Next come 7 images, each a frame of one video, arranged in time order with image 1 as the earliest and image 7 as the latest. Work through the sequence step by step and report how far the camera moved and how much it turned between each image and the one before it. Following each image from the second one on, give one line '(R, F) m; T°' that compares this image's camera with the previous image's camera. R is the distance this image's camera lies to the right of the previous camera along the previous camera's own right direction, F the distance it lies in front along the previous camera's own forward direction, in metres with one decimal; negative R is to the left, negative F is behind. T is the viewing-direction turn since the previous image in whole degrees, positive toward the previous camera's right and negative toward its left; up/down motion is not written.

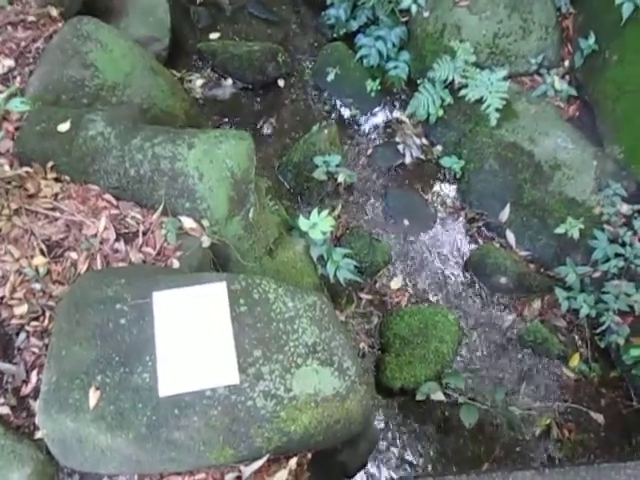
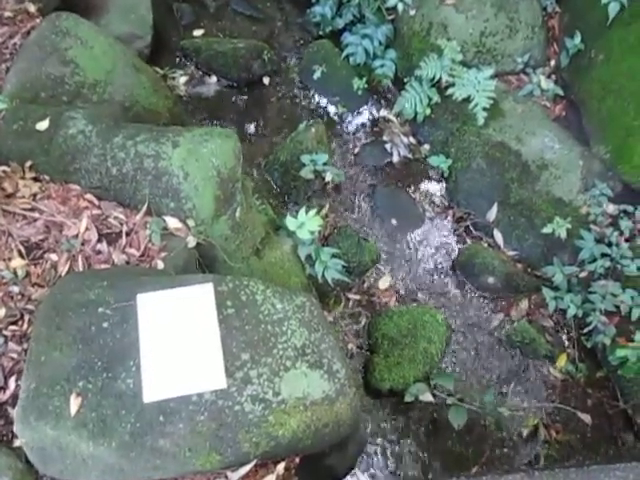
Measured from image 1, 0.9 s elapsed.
(0.0, +0.1) m; +2°
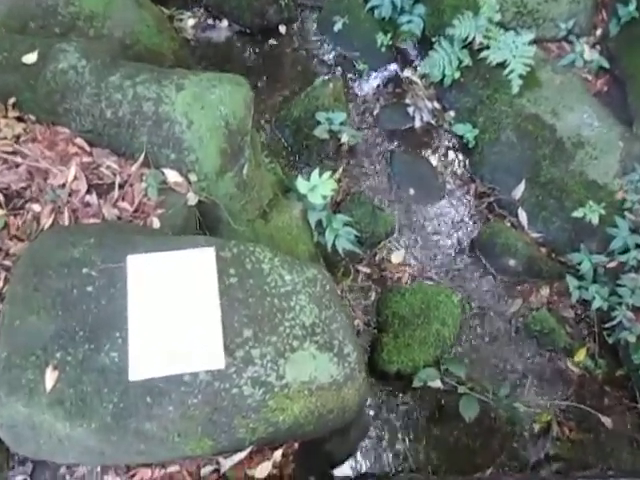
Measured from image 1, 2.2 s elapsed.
(-0.1, +0.4) m; 0°
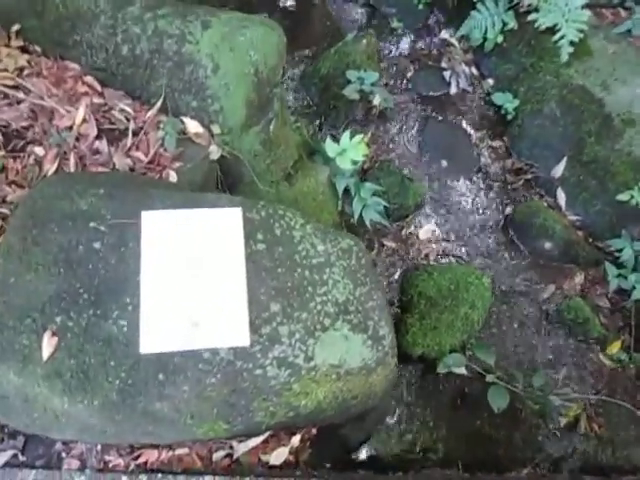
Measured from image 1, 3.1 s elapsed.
(-0.2, +0.4) m; 0°
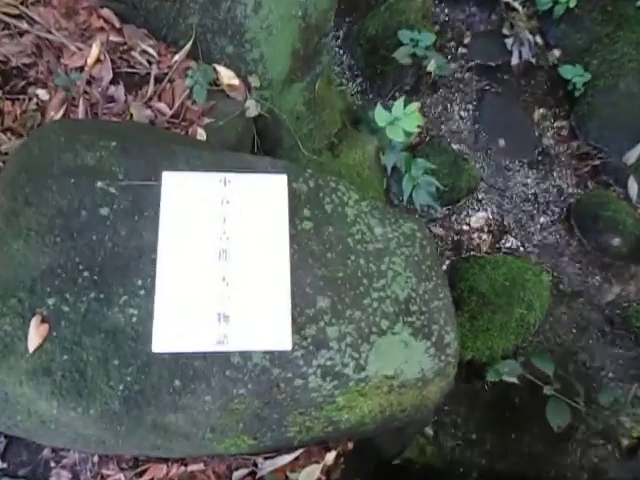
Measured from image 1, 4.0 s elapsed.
(-0.2, +0.5) m; -1°
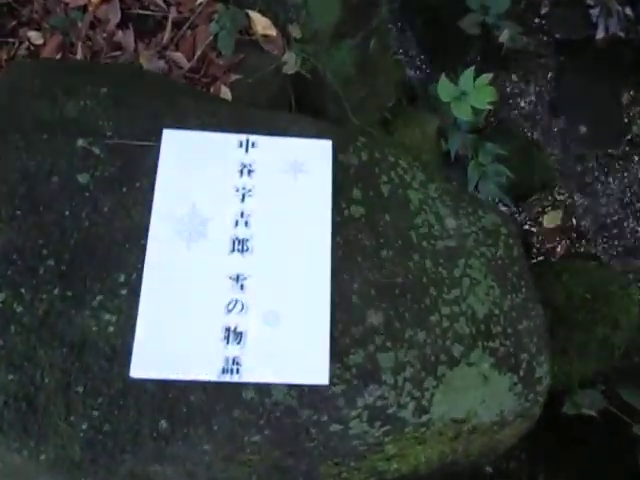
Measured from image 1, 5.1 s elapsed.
(0.0, +0.5) m; -4°
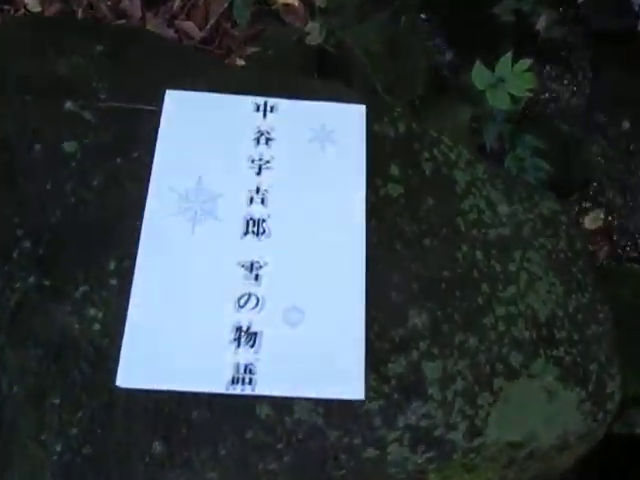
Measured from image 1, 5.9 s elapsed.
(0.0, +0.2) m; -2°
